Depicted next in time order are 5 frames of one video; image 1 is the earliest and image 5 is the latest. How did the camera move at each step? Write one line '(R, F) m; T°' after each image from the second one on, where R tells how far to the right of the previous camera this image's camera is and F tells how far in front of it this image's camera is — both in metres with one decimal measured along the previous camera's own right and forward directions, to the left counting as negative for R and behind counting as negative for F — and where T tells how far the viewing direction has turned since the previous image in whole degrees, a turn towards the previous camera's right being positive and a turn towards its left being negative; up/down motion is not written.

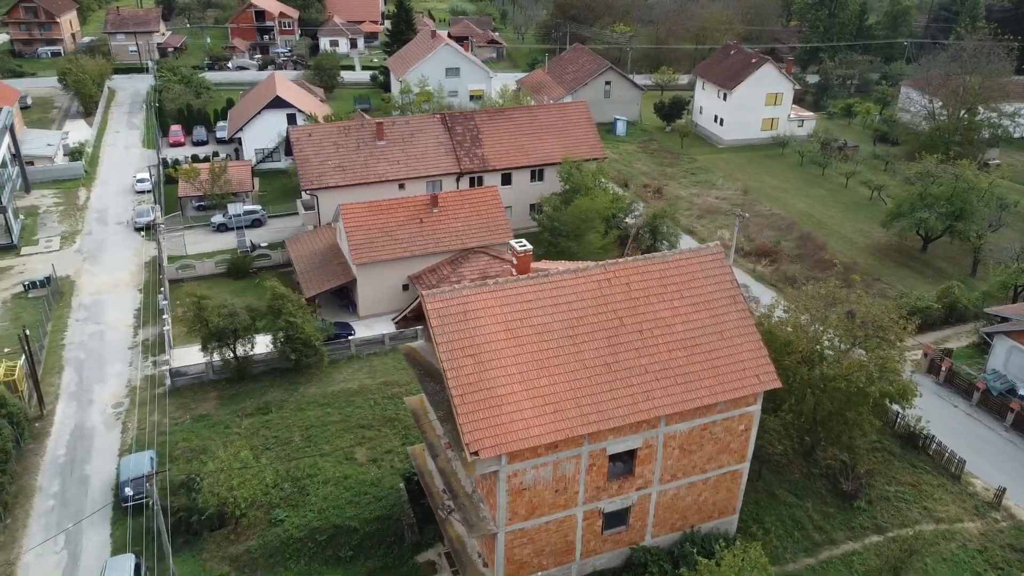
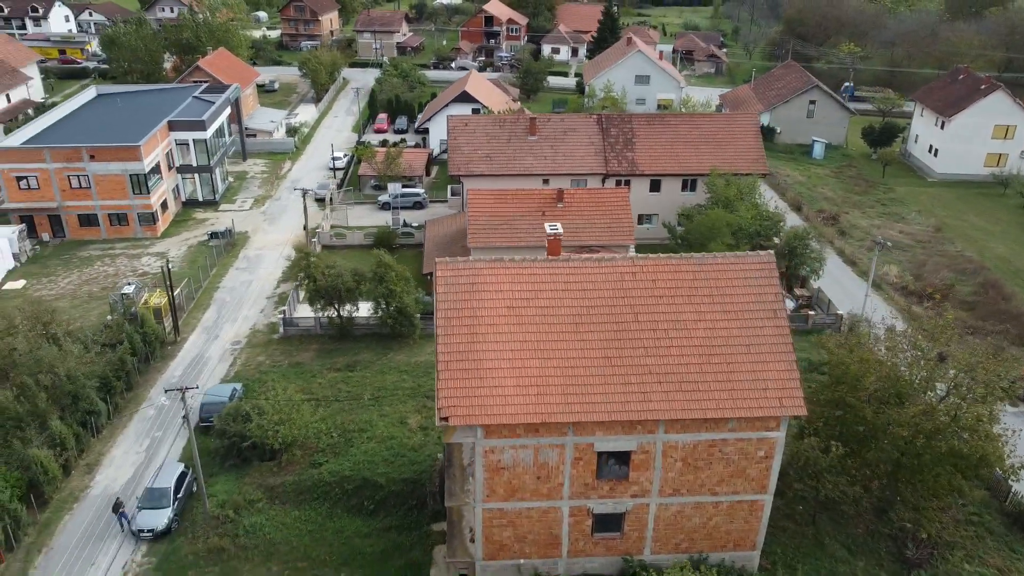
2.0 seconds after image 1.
(+5.1, +0.8) m; -16°
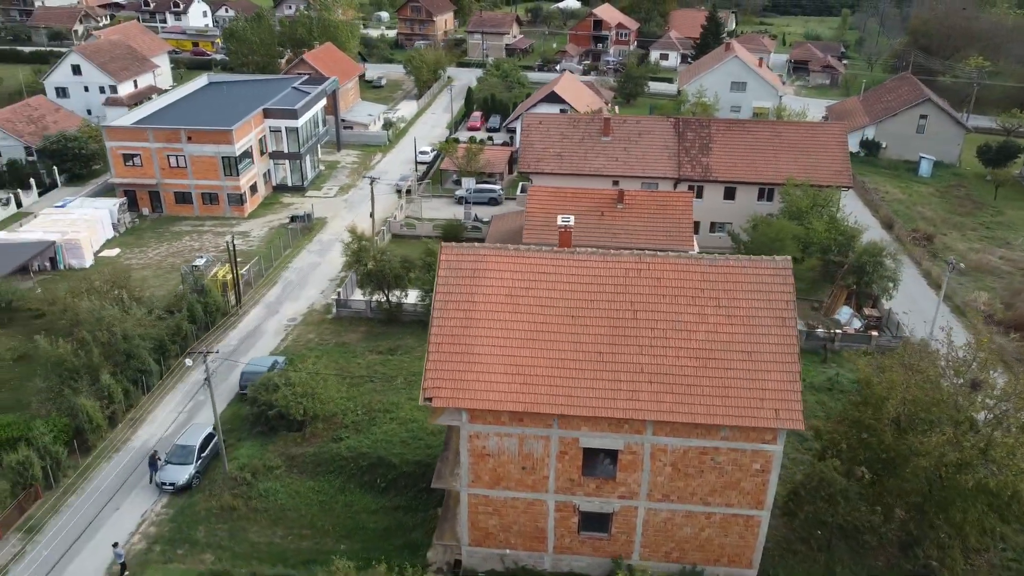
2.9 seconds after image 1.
(+2.6, +0.2) m; -8°
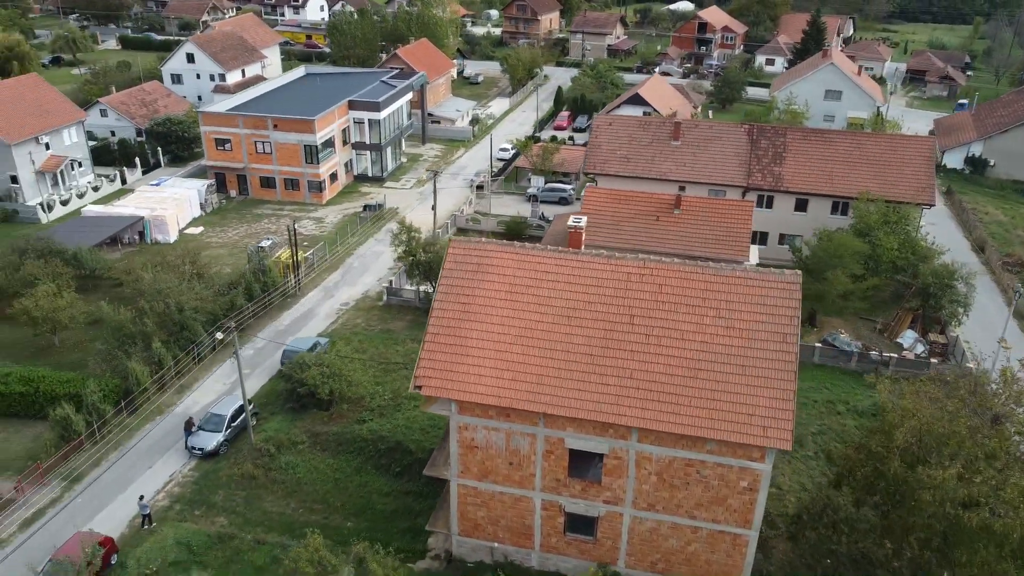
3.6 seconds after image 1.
(+2.4, 0.0) m; -8°
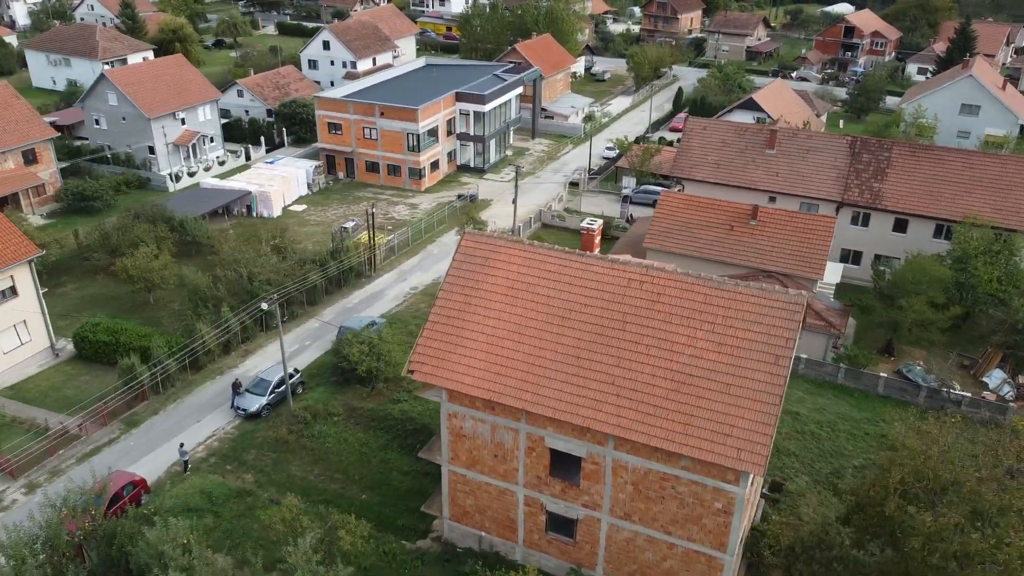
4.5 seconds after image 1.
(+3.2, 0.0) m; -10°
